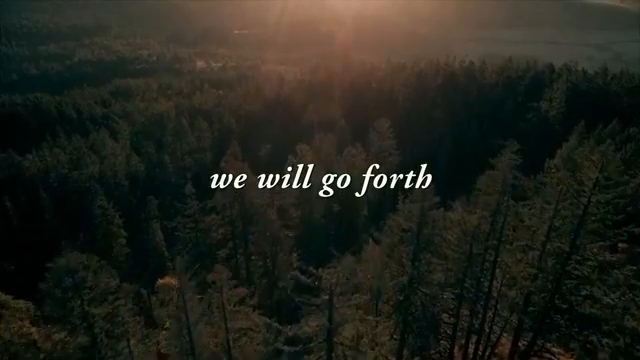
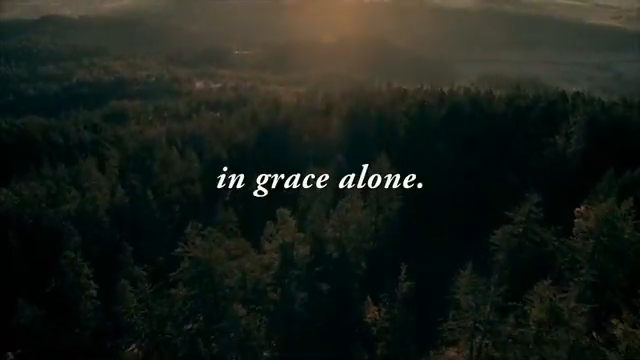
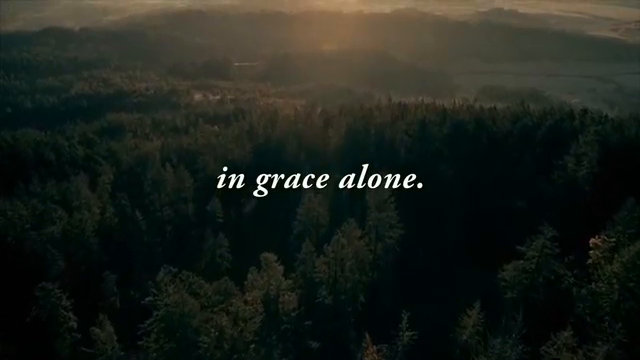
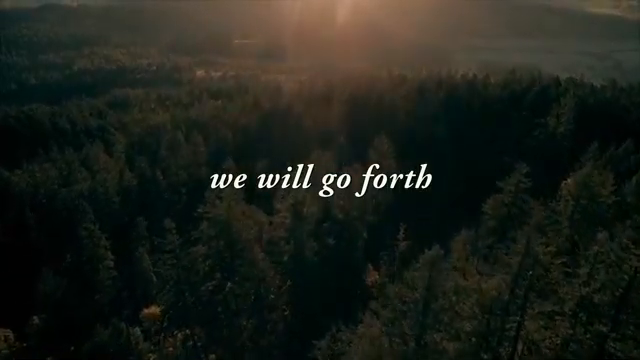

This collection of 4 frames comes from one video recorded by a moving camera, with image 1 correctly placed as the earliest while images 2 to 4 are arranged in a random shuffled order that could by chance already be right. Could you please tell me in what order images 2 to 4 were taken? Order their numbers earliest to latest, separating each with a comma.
4, 2, 3
